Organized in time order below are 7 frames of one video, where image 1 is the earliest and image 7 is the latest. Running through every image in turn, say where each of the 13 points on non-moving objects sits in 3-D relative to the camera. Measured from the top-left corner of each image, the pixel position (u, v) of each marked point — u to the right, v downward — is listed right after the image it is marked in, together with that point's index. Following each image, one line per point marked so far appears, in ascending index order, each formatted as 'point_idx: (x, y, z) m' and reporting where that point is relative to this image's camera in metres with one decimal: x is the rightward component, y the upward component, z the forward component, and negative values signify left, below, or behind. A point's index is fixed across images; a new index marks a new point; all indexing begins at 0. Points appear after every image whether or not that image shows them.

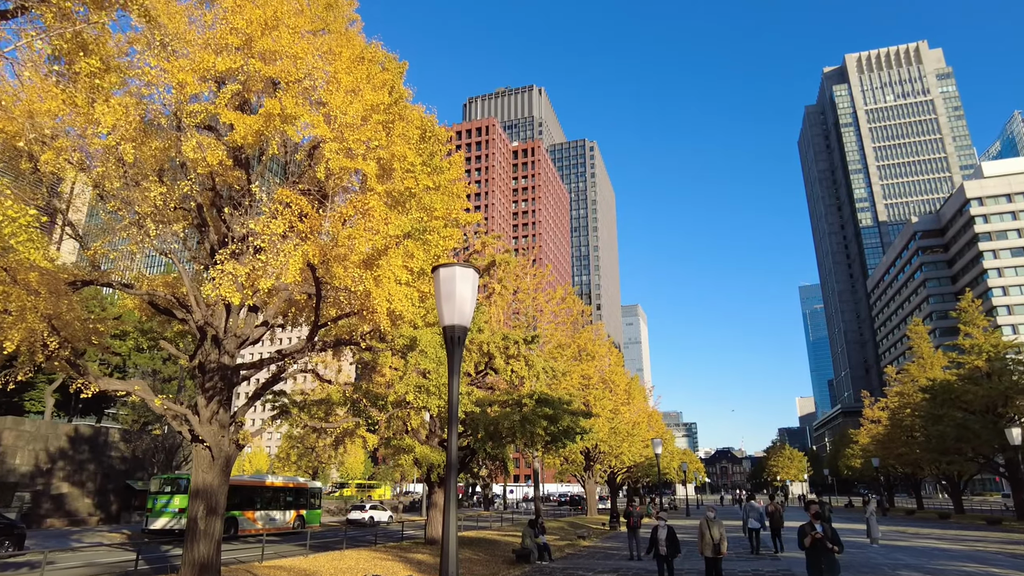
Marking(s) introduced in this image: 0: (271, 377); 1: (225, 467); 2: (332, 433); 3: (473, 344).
0: (-5.0, -1.8, +13.0) m
1: (-5.1, -3.2, +11.5) m
2: (-5.4, -4.3, +19.0) m
3: (-1.2, -1.6, +19.1) m
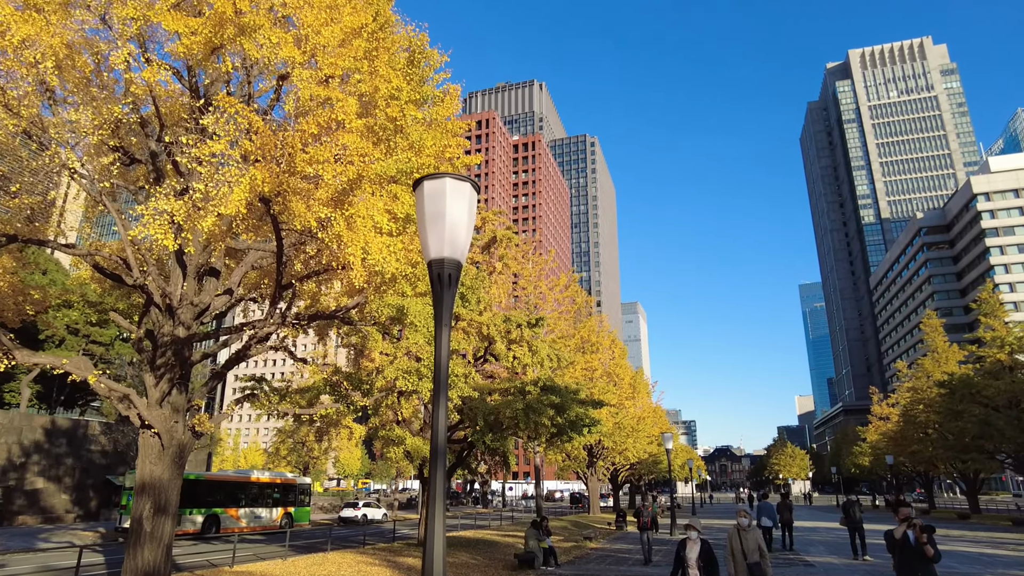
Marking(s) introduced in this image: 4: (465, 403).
0: (-4.9, -1.2, +11.2) m
1: (-5.1, -2.6, +9.7) m
2: (-5.3, -3.7, +17.2) m
3: (-1.1, -1.0, +17.3) m
4: (-1.2, -2.8, +16.1) m
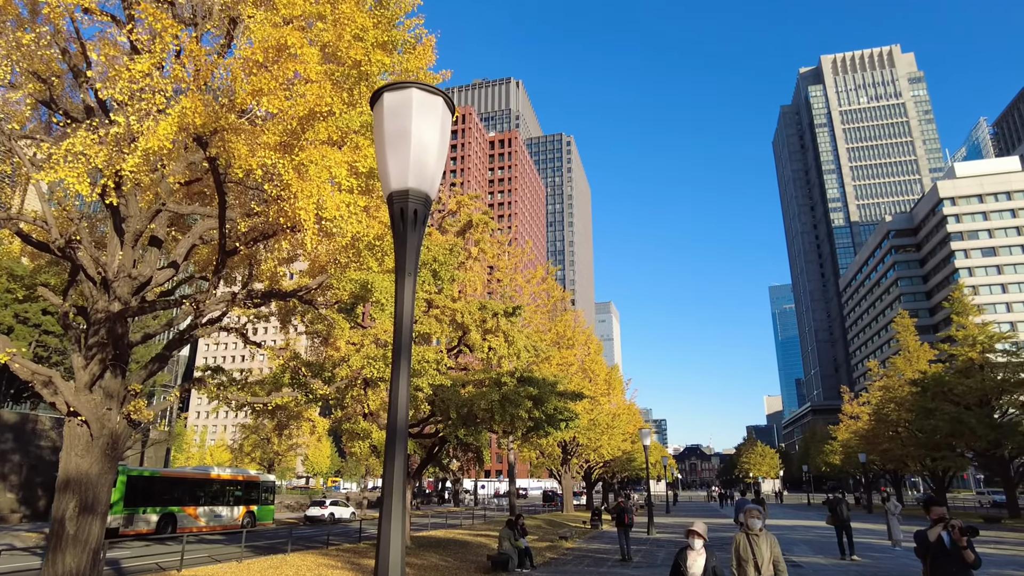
0: (-5.3, -0.7, +10.1) m
1: (-5.4, -2.2, +8.6) m
2: (-6.0, -3.2, +16.1) m
3: (-1.7, -0.6, +16.4) m
4: (-1.8, -2.5, +15.2) m
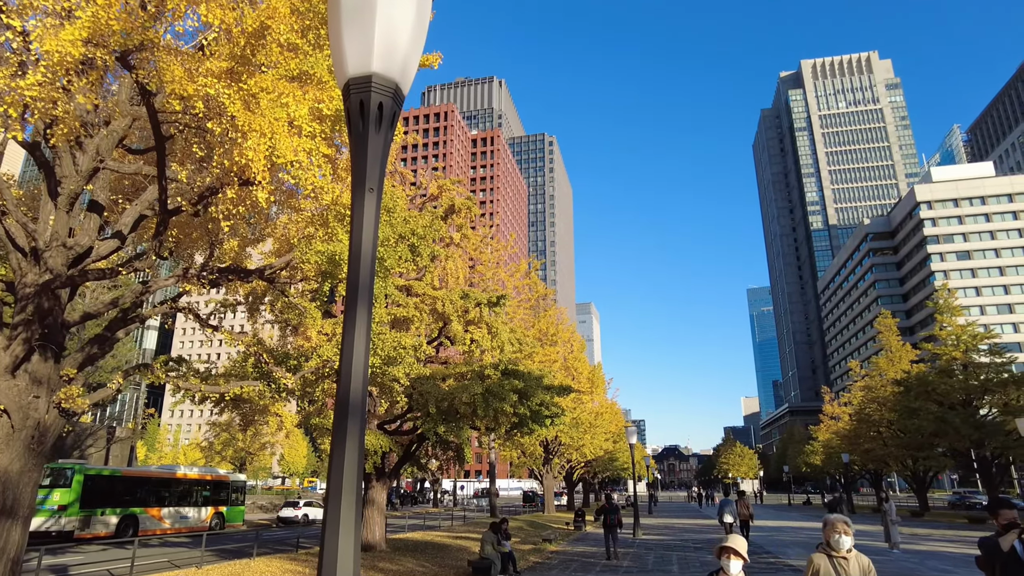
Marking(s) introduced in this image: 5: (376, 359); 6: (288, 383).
0: (-5.4, -0.4, +9.0) m
1: (-5.6, -1.8, +7.5) m
2: (-6.4, -2.9, +14.9) m
3: (-2.1, -0.3, +15.3) m
4: (-2.1, -2.1, +14.1) m
5: (-2.2, -1.1, +10.3) m
6: (-4.3, -1.8, +12.5) m
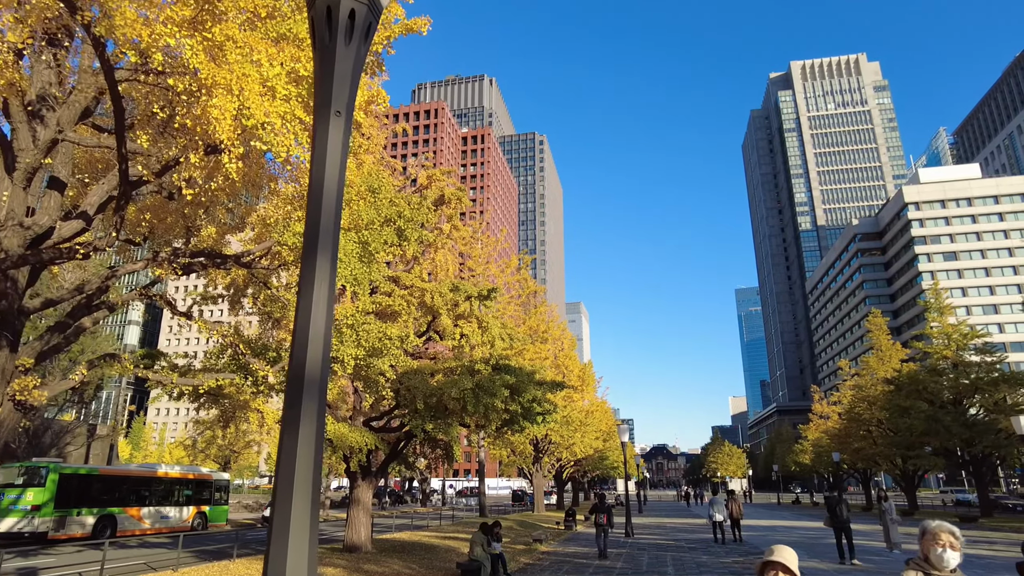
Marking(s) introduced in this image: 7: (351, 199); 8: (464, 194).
0: (-5.5, -0.2, +8.4) m
1: (-5.6, -1.6, +6.9) m
2: (-6.6, -2.7, +14.3) m
3: (-2.3, -0.1, +14.8) m
4: (-2.3, -1.9, +13.6) m
5: (-2.3, -1.0, +9.7) m
6: (-4.4, -1.6, +11.9) m
7: (-2.2, +1.3, +8.8) m
8: (-1.3, +2.5, +17.4) m
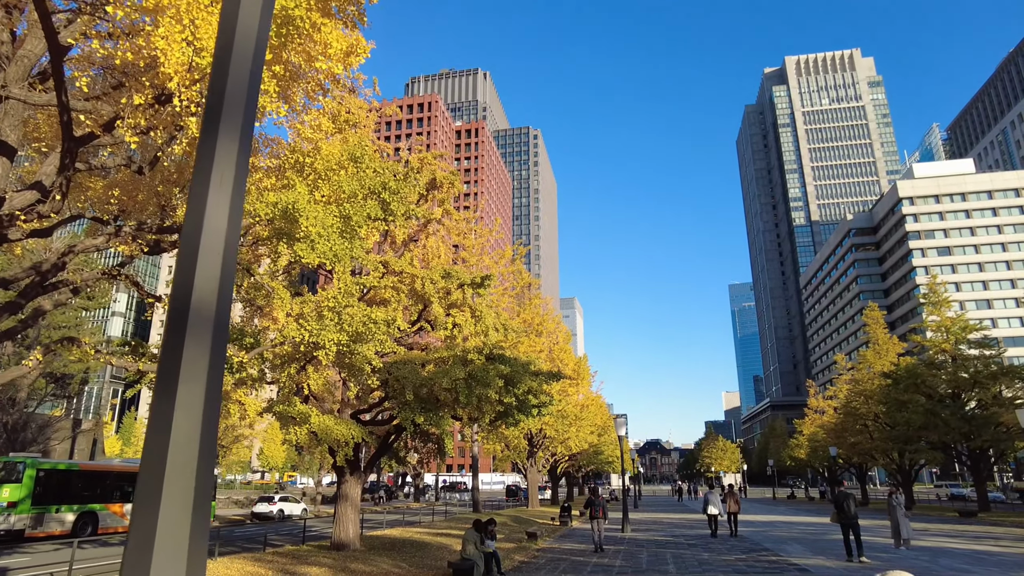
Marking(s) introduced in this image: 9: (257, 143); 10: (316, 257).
0: (-5.6, +0.1, +7.7) m
1: (-5.7, -1.4, +6.2) m
2: (-6.7, -2.4, +13.7) m
3: (-2.4, +0.2, +14.1) m
4: (-2.4, -1.7, +13.0) m
5: (-2.4, -0.7, +9.1) m
6: (-4.5, -1.4, +11.2) m
7: (-2.3, +1.5, +8.2) m
8: (-1.4, +2.9, +16.7) m
9: (-4.3, +2.5, +10.9) m
10: (-2.3, +0.4, +7.6) m
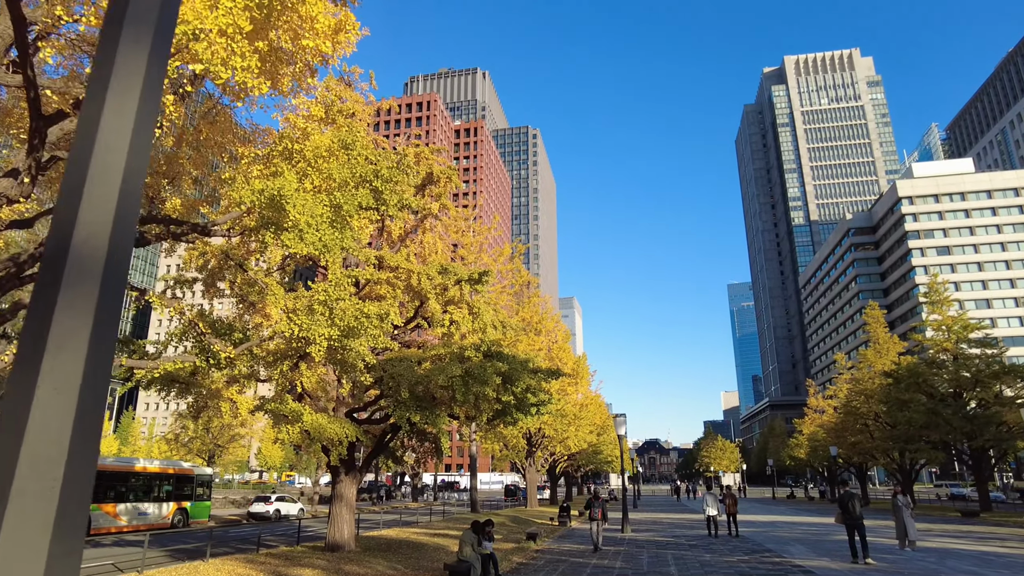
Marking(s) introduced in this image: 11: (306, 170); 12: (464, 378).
0: (-5.6, +0.1, +7.4) m
1: (-5.7, -1.3, +5.9) m
2: (-6.7, -2.3, +13.4) m
3: (-2.4, +0.3, +13.8) m
4: (-2.5, -1.6, +12.7) m
5: (-2.4, -0.6, +8.8) m
6: (-4.6, -1.3, +10.9) m
7: (-2.3, +1.6, +7.9) m
8: (-1.5, +2.9, +16.4) m
9: (-4.4, +2.6, +10.6) m
10: (-2.3, +0.5, +7.3) m
11: (-2.5, +1.4, +7.9) m
12: (-0.9, -1.8, +12.8) m
